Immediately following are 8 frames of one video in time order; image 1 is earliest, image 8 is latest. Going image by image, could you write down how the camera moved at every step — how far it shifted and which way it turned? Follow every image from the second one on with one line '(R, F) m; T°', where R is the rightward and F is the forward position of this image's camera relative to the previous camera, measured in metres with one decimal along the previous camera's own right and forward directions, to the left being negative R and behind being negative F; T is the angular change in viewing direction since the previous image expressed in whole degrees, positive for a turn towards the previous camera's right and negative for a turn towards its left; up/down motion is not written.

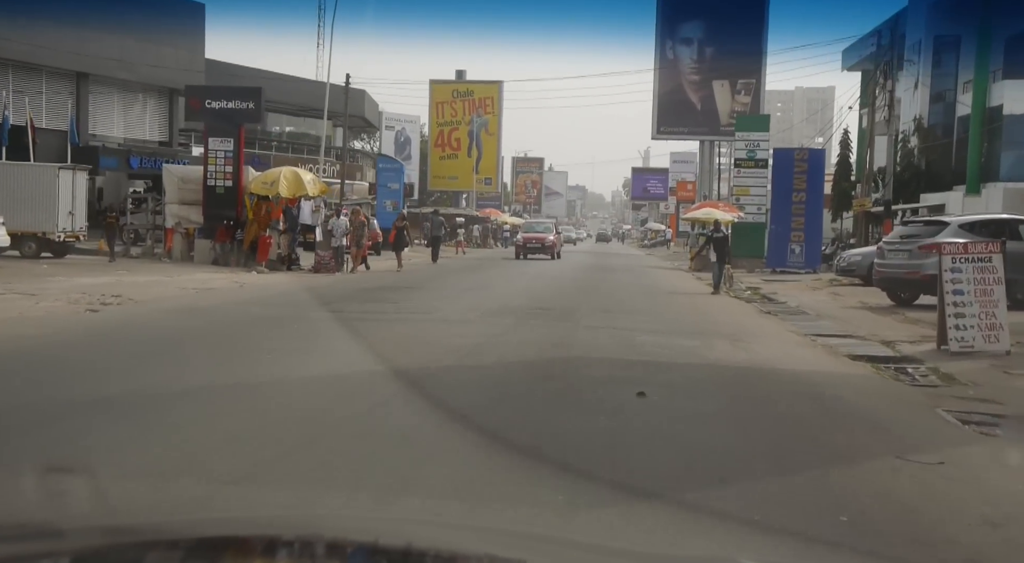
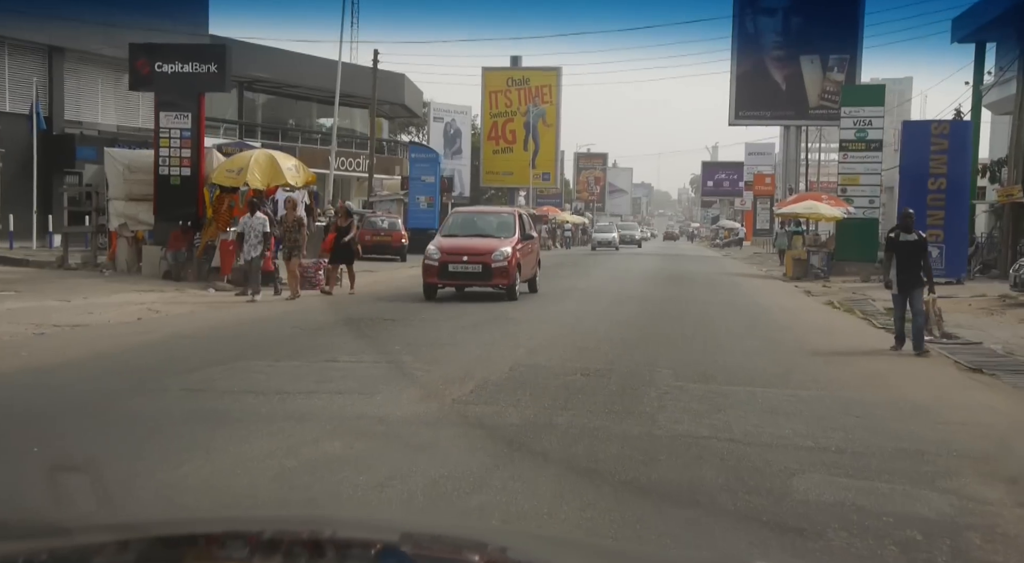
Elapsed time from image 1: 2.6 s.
(+0.4, +7.8) m; -3°
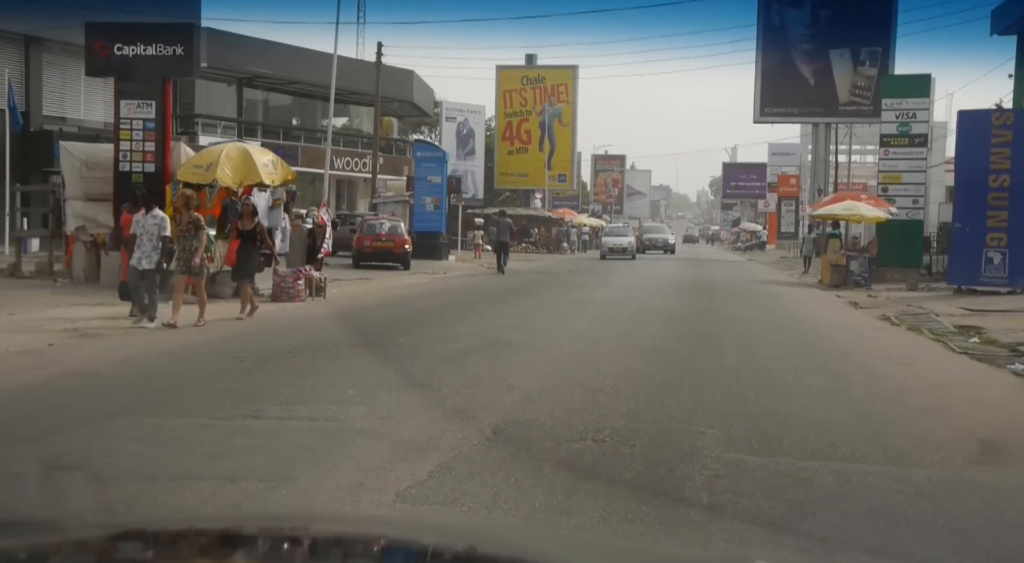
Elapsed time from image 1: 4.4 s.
(+0.2, +2.9) m; -1°
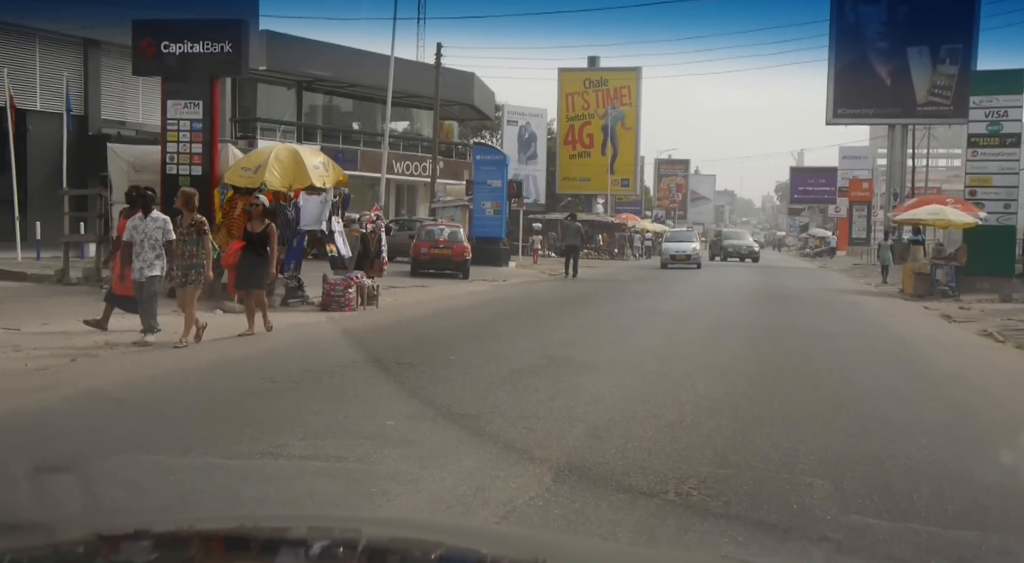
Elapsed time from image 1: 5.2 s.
(0.0, +1.2) m; -3°
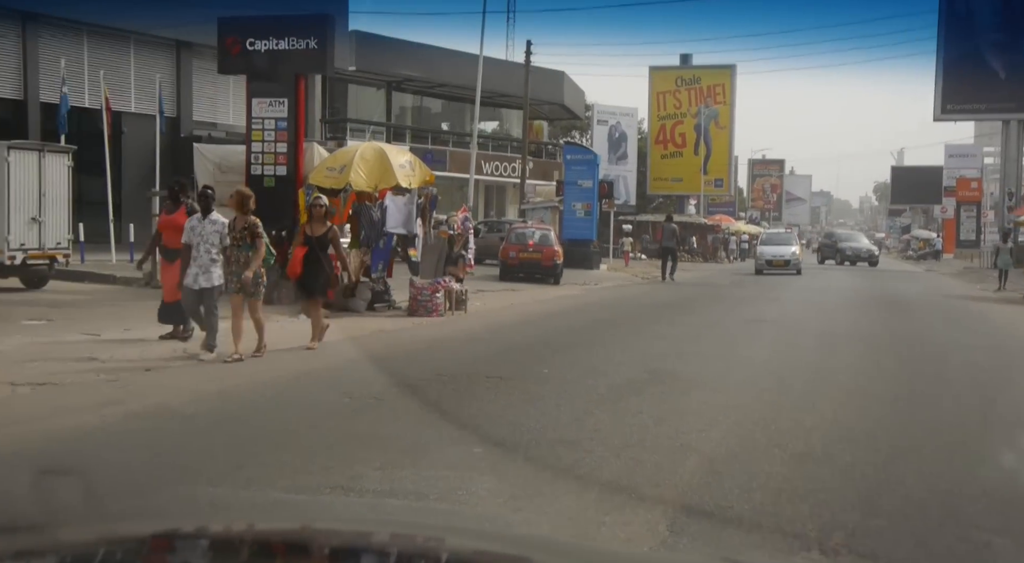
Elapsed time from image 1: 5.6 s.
(-0.1, +0.9) m; -5°
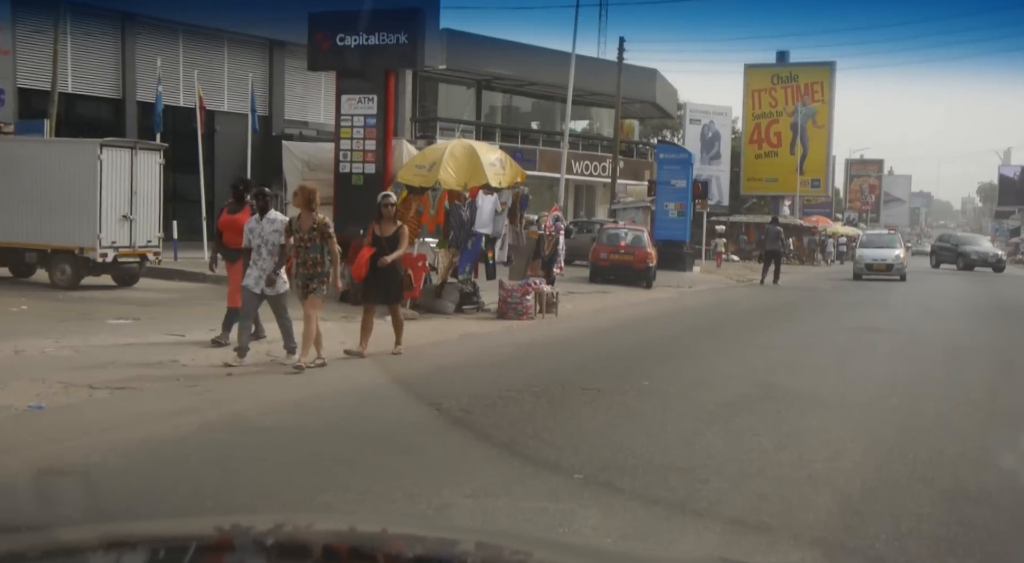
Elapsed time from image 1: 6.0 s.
(-0.1, +0.7) m; -5°
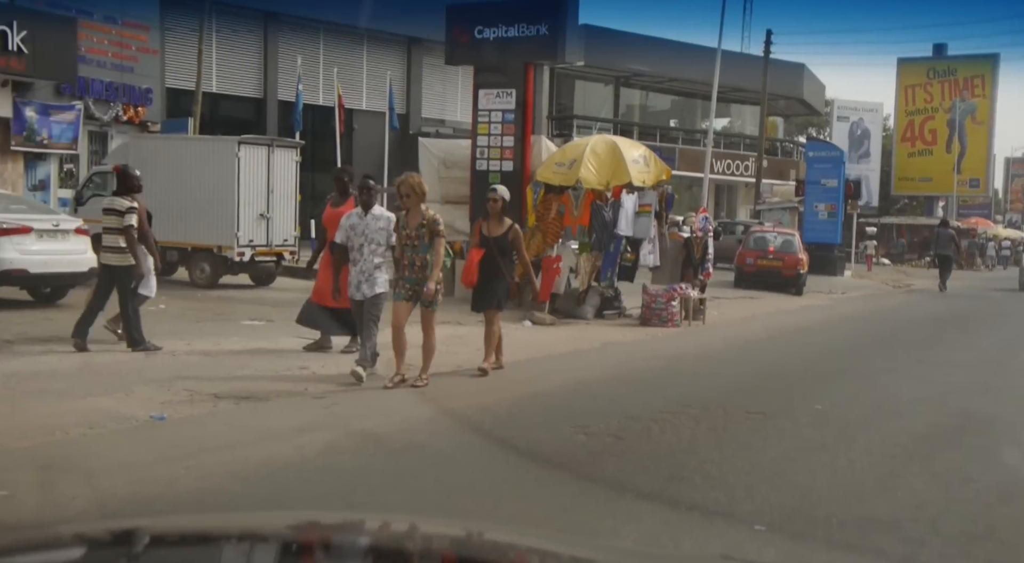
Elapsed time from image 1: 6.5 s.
(-0.2, +0.9) m; -7°
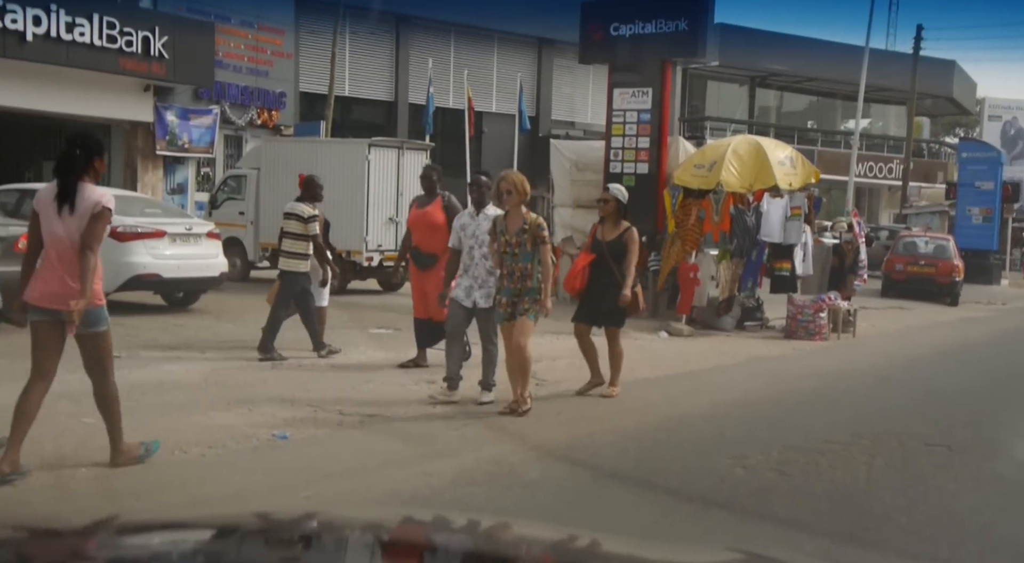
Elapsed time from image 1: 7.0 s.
(-0.2, +0.8) m; -7°
